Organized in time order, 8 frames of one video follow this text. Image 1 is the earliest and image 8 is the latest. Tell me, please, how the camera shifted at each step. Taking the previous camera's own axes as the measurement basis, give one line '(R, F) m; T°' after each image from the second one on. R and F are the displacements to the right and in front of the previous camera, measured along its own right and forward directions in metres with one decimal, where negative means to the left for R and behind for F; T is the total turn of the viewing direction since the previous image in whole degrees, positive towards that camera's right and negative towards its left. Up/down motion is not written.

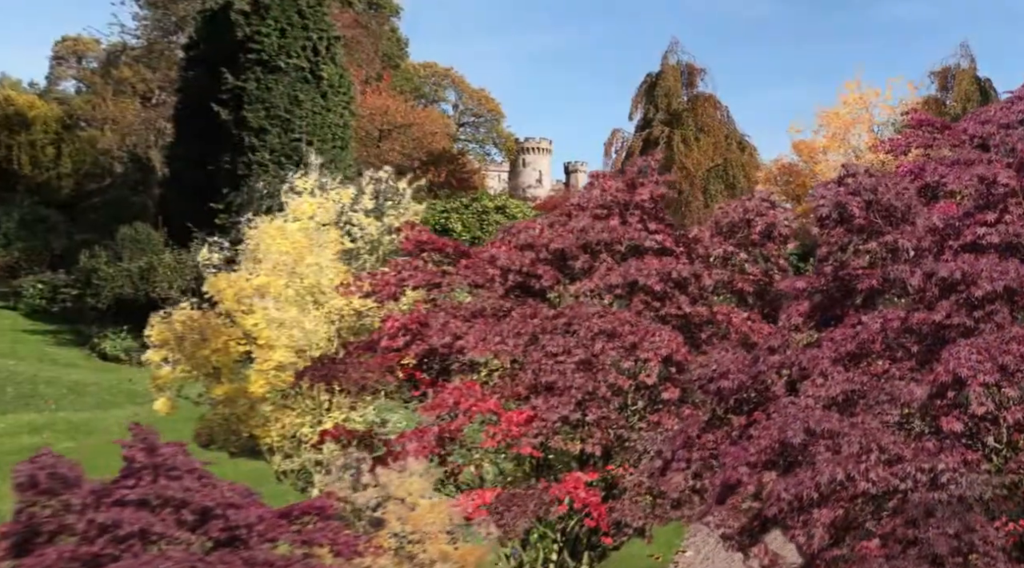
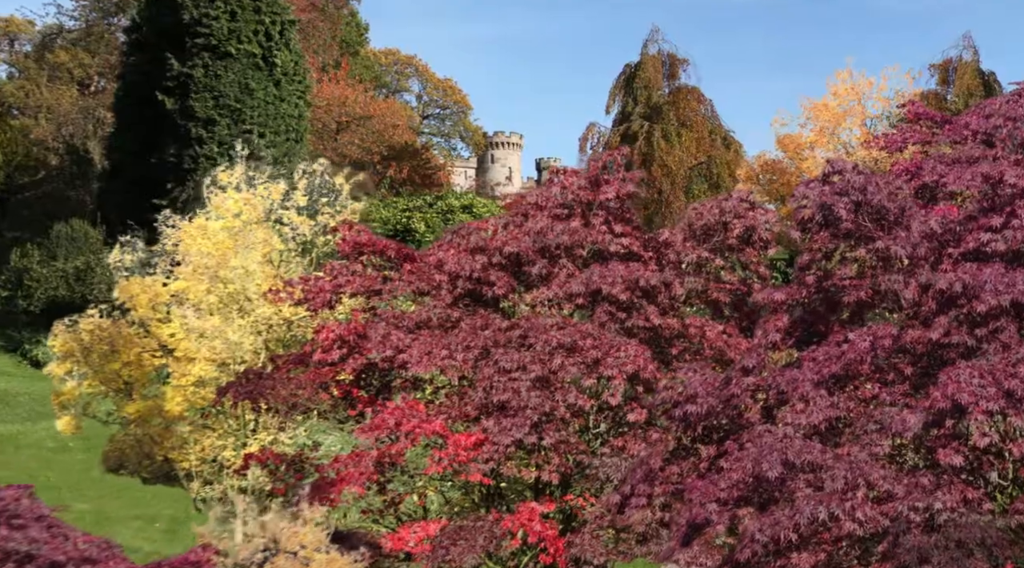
(+0.4, +1.2) m; 0°
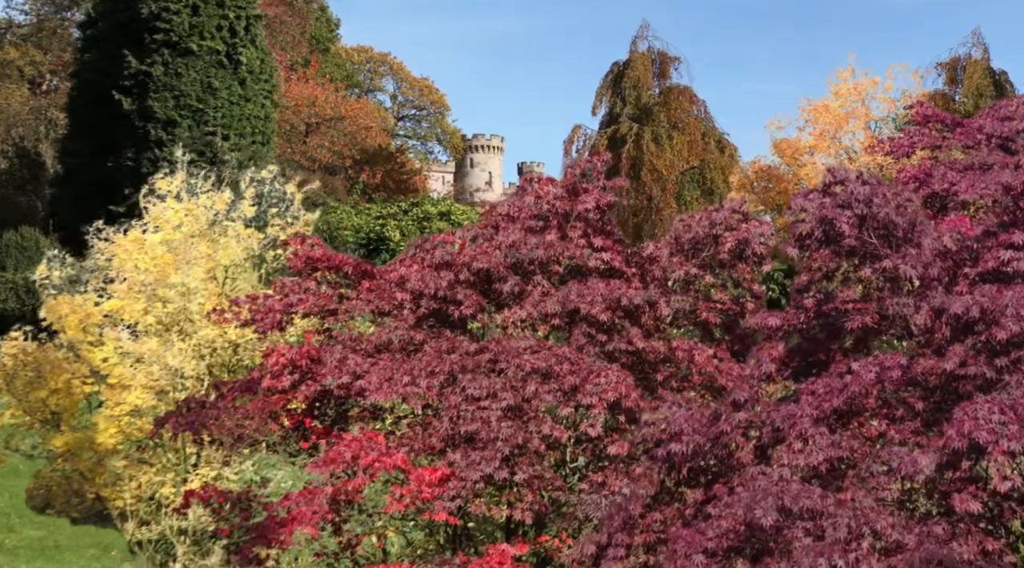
(+0.2, +0.9) m; 0°
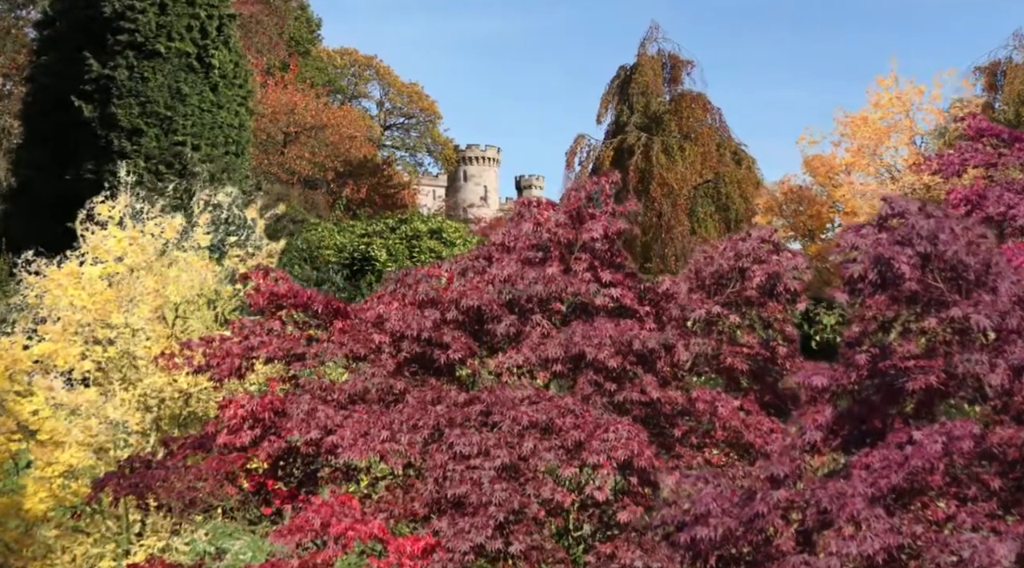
(0.0, +1.3) m; 0°
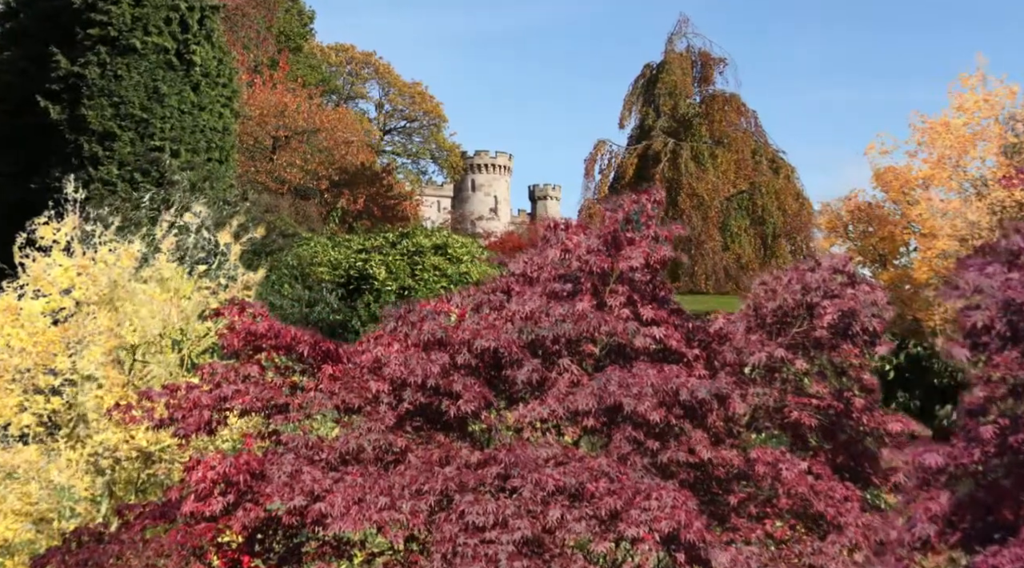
(-0.1, +1.3) m; 0°
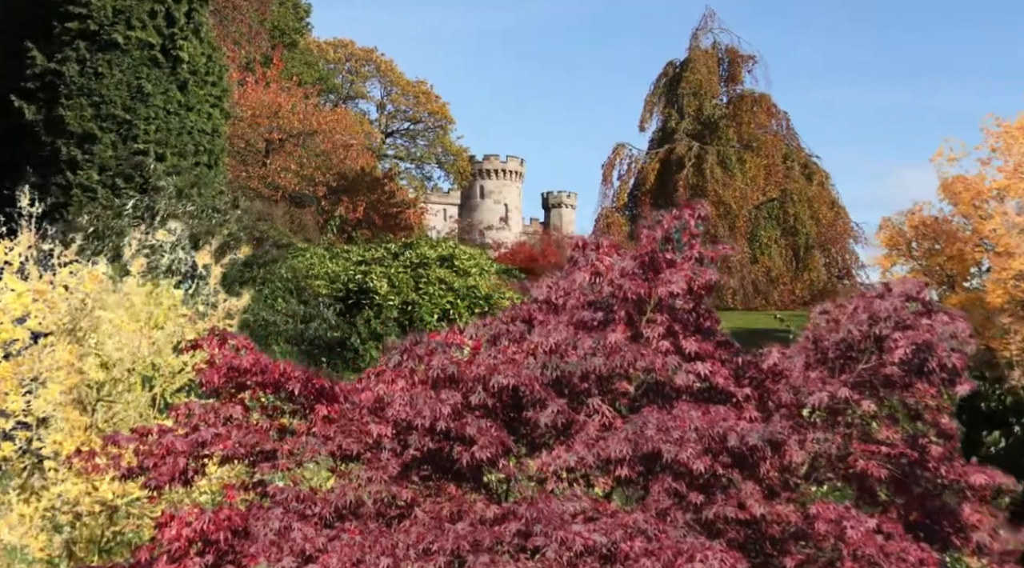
(-0.1, +0.9) m; 0°
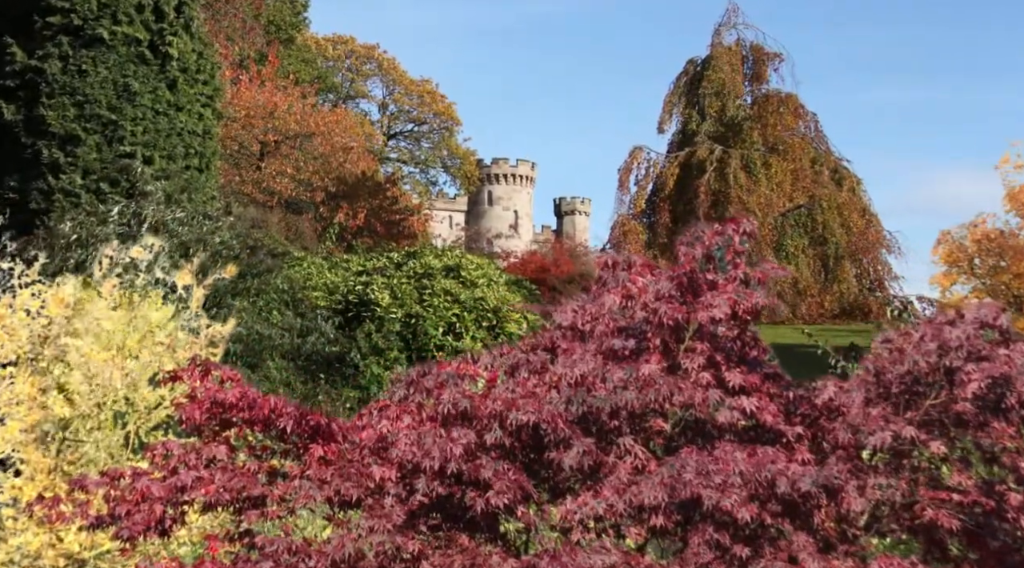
(-0.1, +0.7) m; 0°
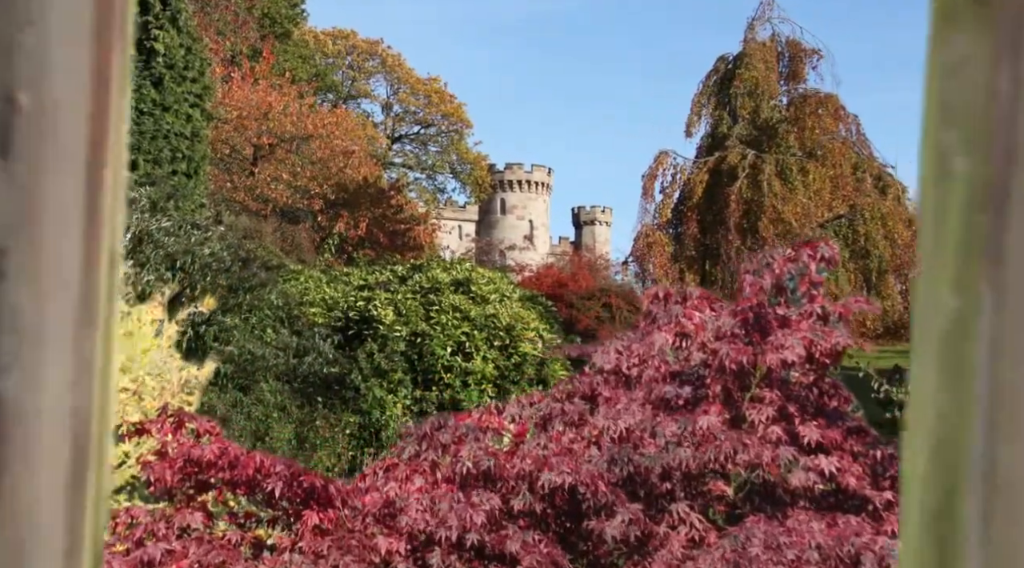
(-0.1, +0.9) m; 0°
